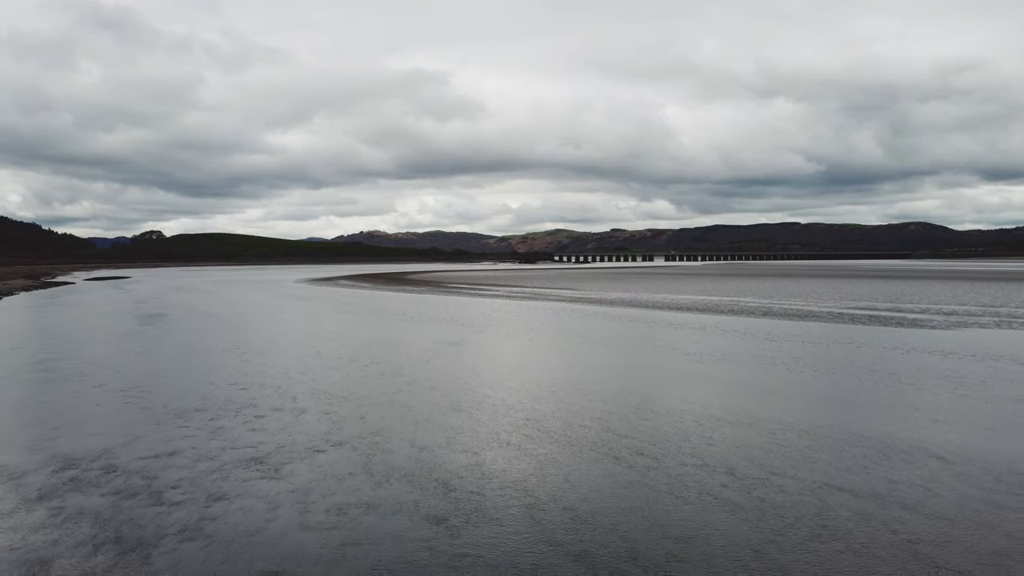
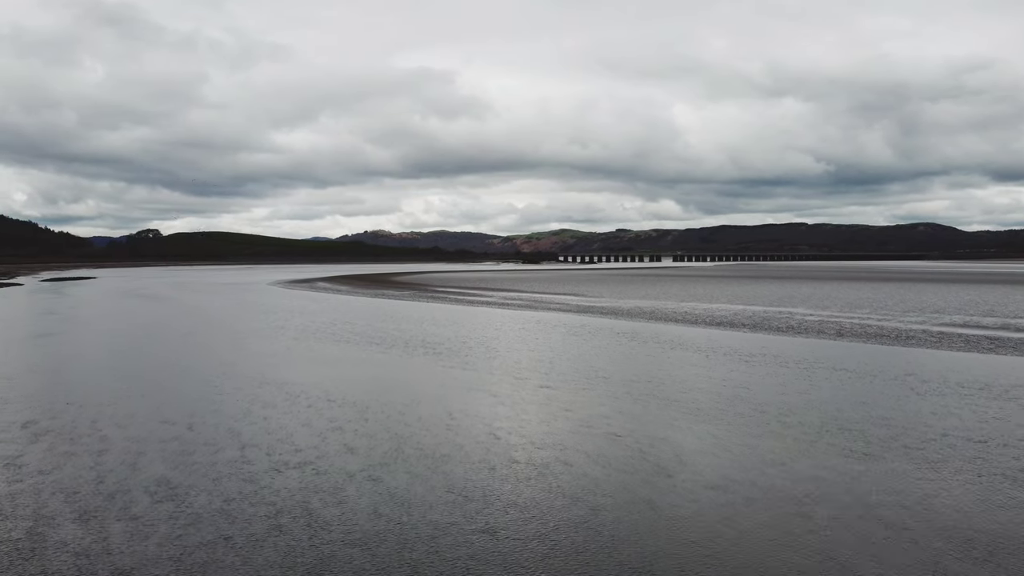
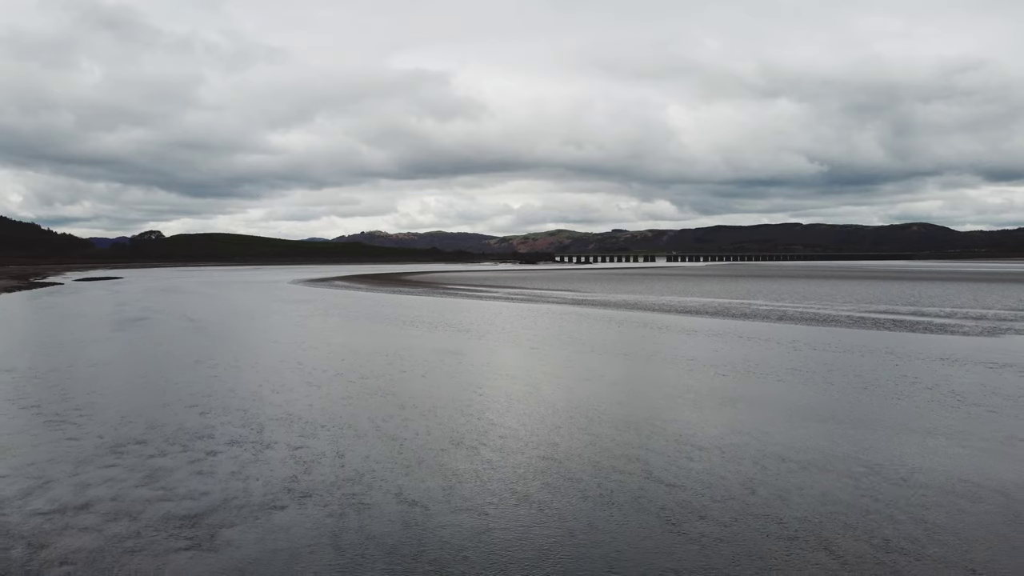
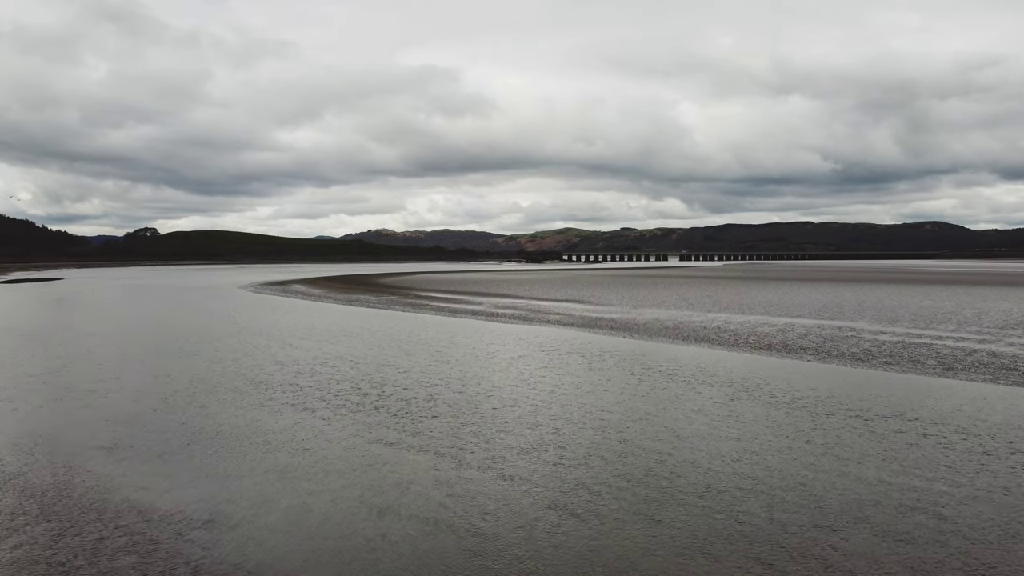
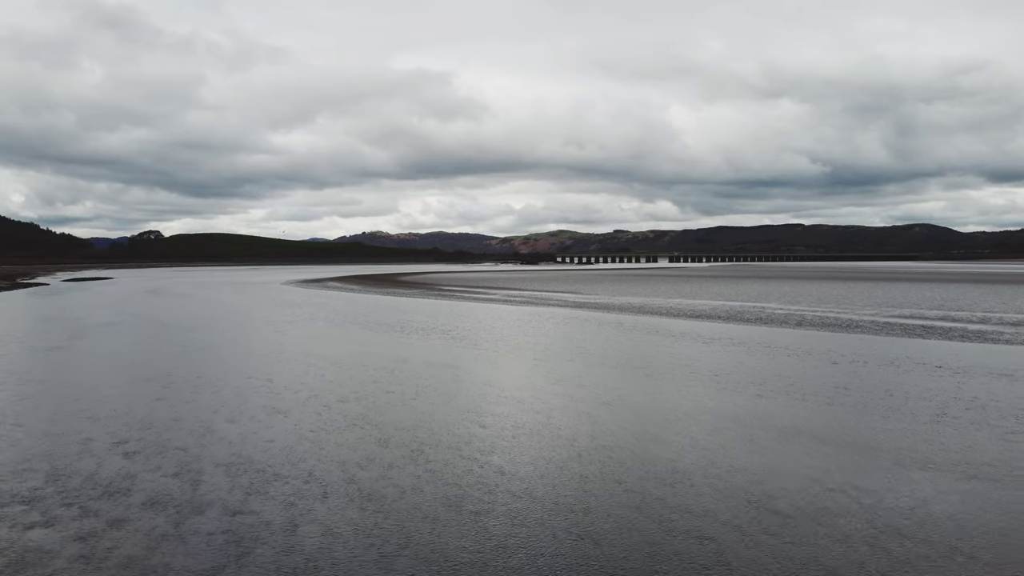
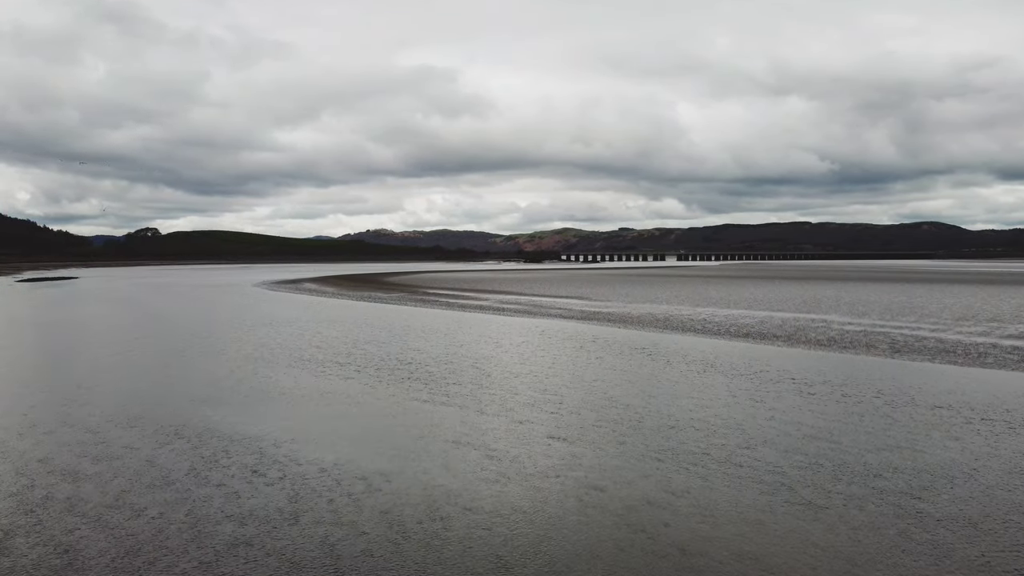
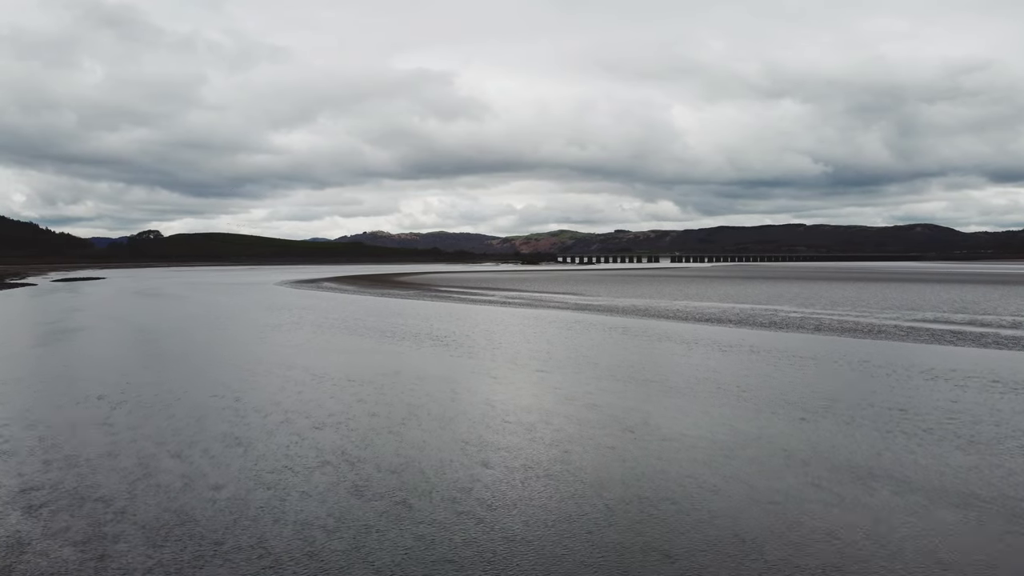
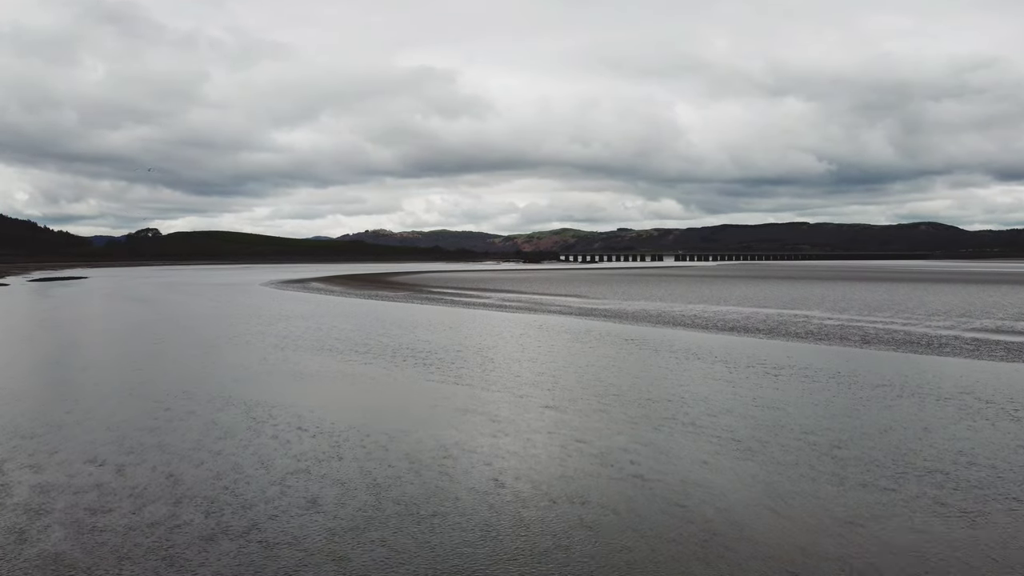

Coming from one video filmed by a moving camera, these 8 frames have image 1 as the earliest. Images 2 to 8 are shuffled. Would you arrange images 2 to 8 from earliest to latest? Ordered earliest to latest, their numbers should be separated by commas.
3, 5, 7, 2, 8, 6, 4
